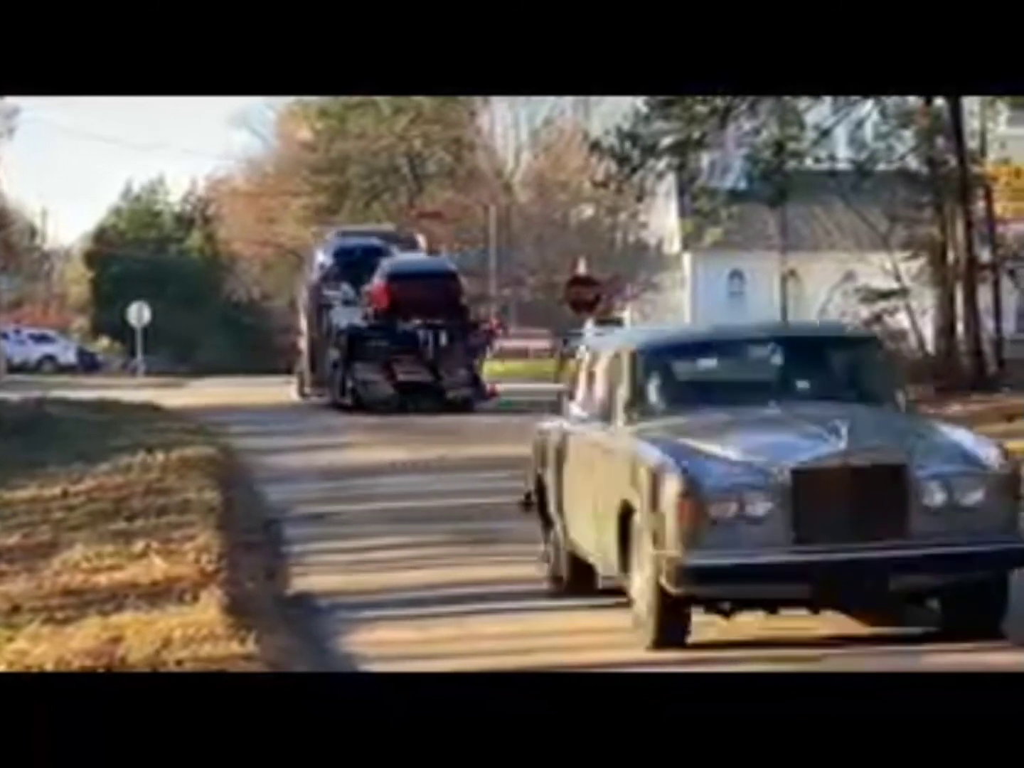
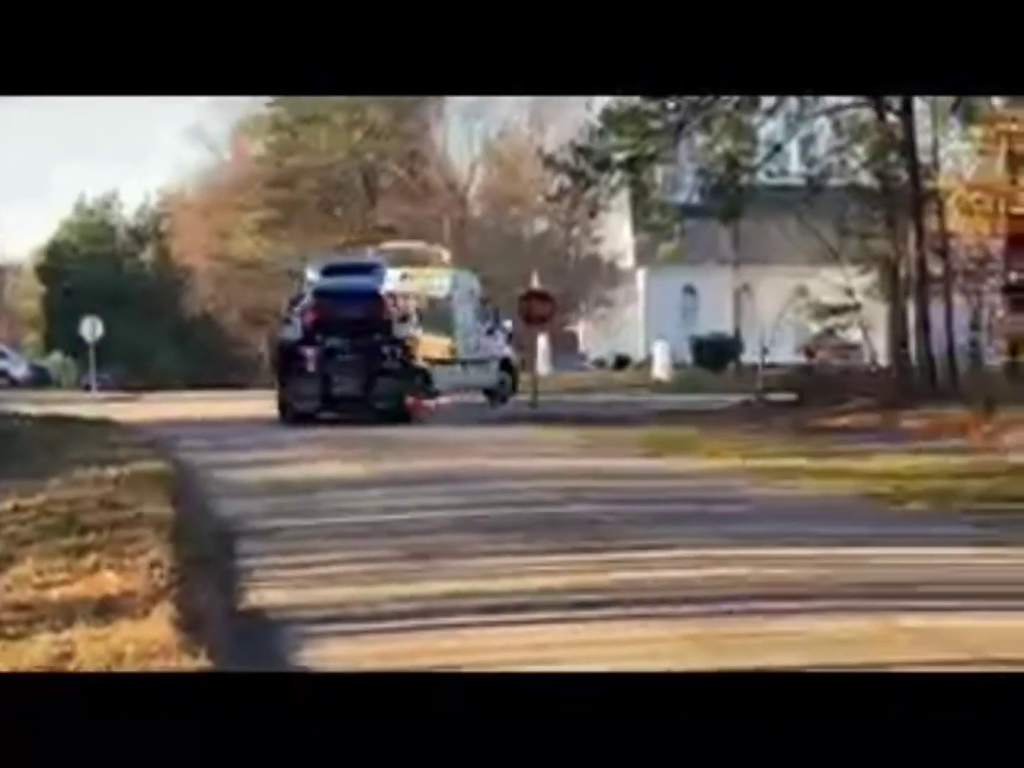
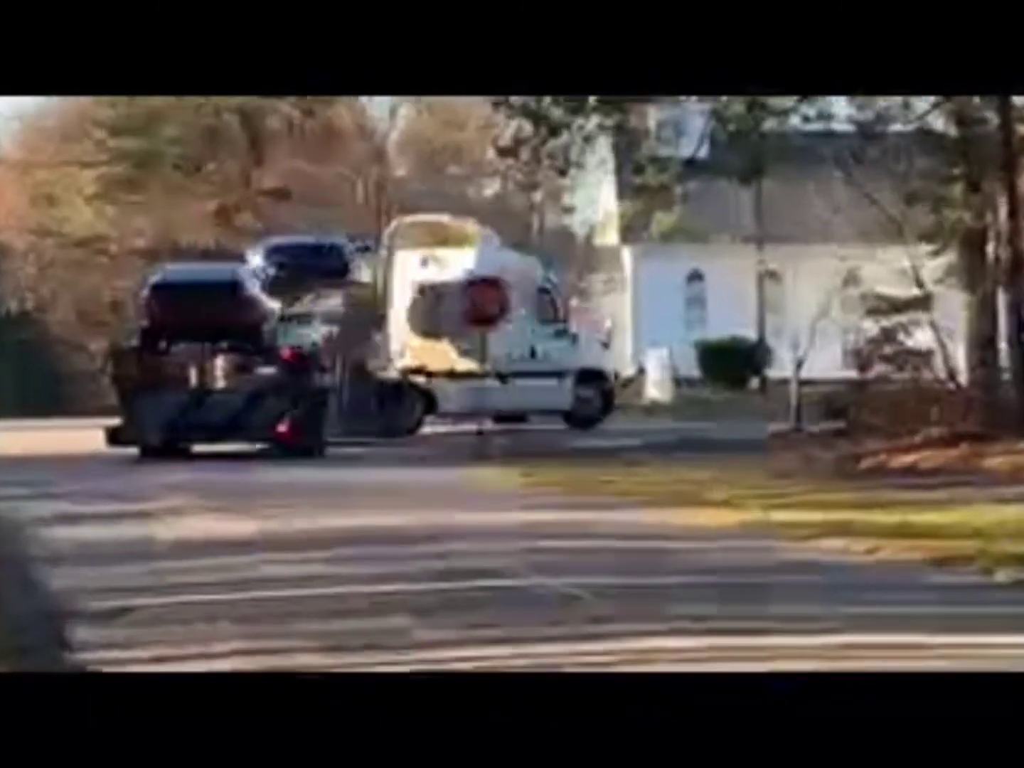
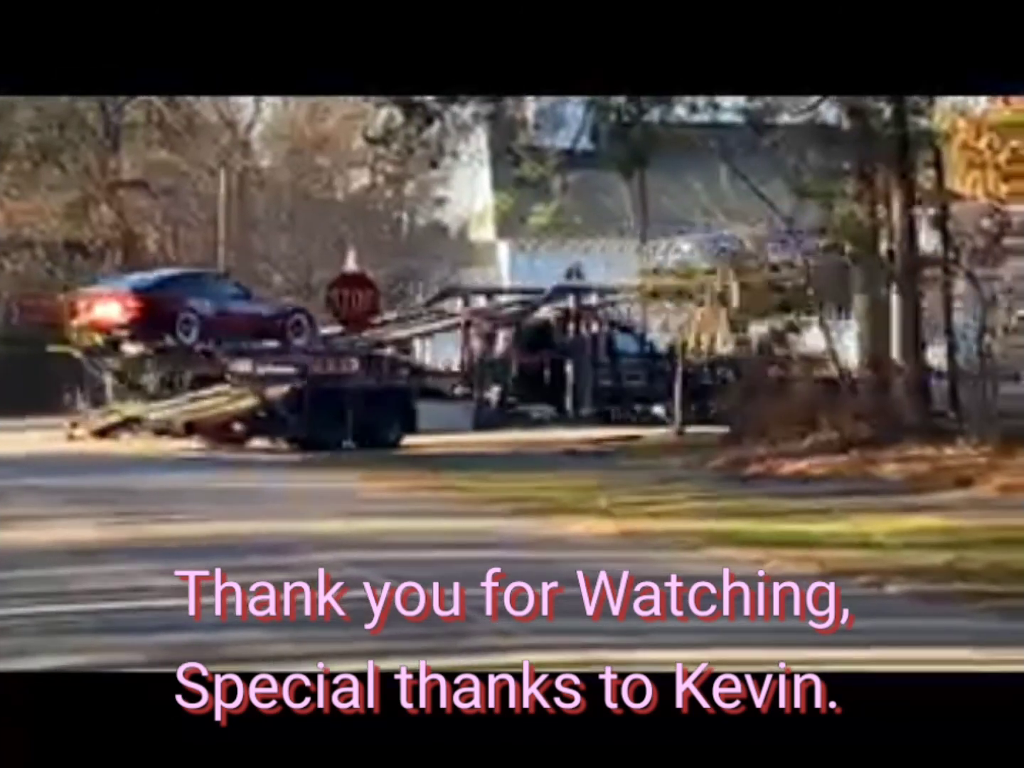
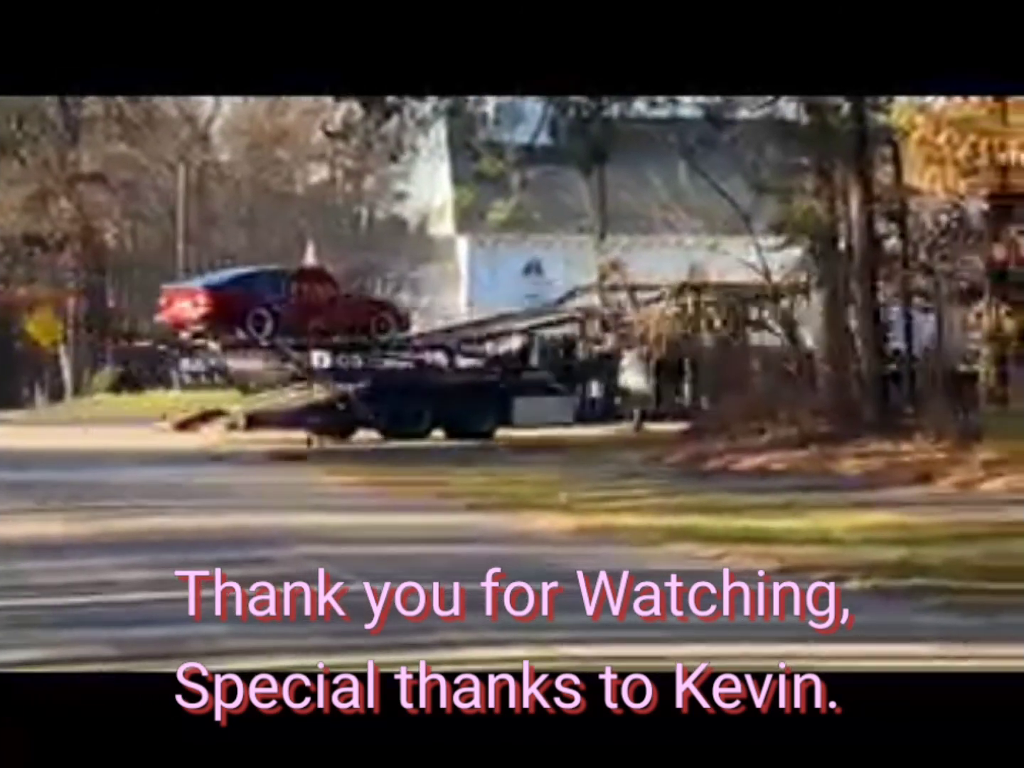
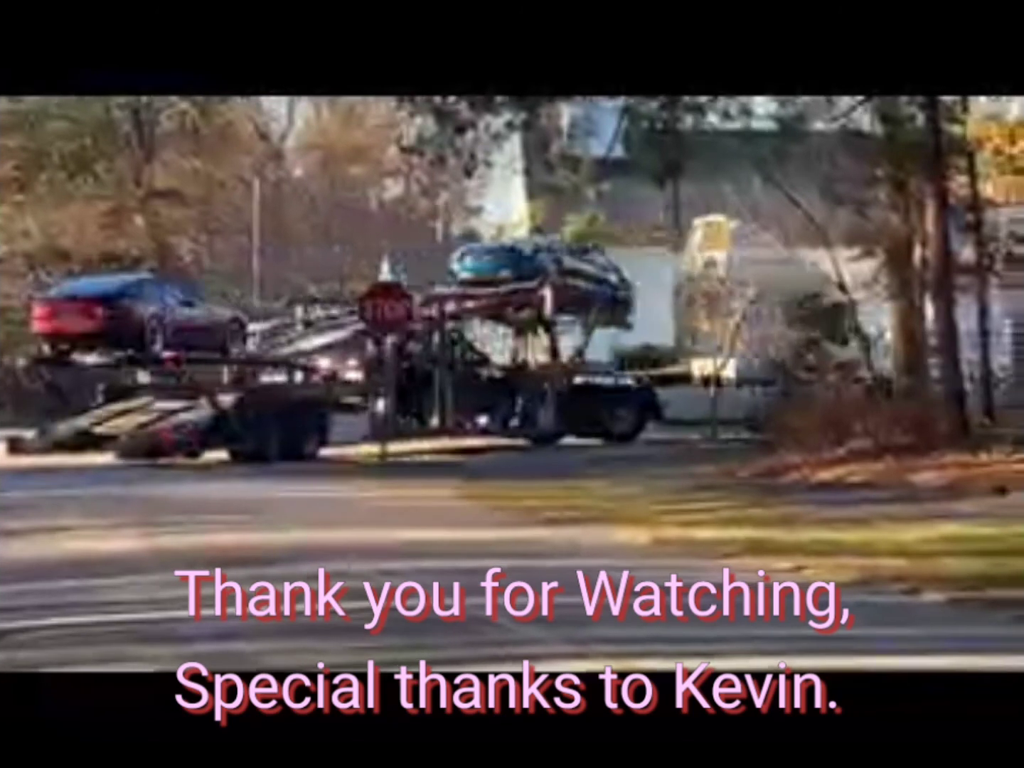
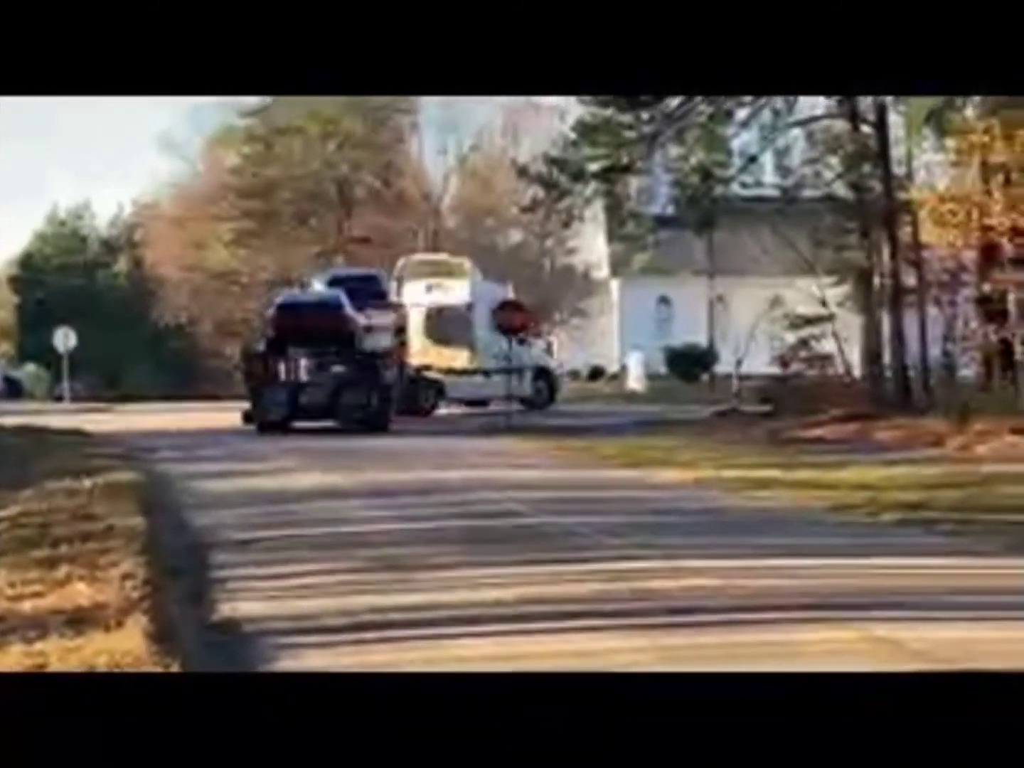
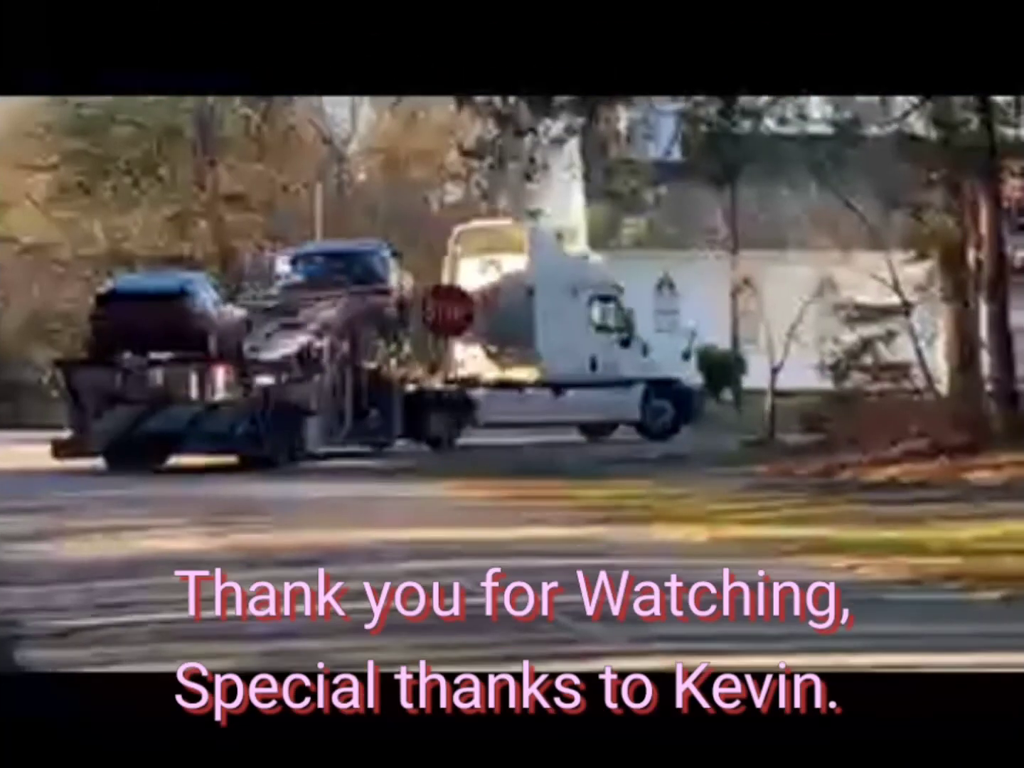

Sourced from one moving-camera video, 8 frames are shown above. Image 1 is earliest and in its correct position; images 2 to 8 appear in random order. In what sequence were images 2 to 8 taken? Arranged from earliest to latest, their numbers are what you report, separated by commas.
2, 7, 3, 8, 6, 4, 5
